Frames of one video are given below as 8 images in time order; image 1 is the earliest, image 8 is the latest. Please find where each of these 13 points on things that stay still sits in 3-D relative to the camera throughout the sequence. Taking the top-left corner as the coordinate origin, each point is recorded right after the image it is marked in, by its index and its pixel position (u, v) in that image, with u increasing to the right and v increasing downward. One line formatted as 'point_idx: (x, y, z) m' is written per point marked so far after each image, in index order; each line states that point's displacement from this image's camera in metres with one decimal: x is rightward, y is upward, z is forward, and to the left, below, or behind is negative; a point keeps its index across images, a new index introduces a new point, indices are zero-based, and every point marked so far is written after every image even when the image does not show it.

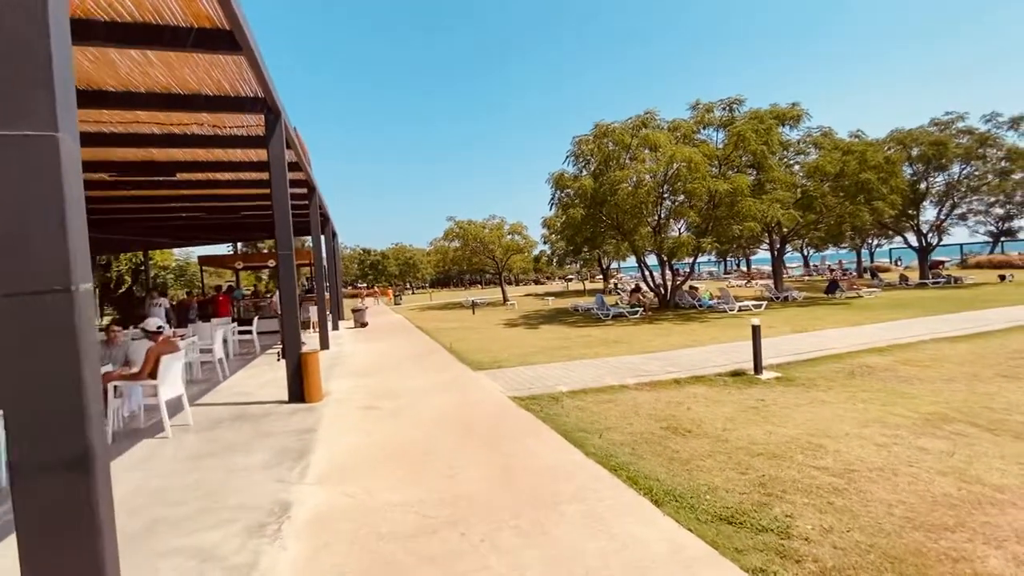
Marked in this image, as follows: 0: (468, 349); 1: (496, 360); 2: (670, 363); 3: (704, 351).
0: (-1.2, -1.7, +13.2) m
1: (-0.4, -1.7, +10.9) m
2: (+3.1, -1.5, +9.4) m
3: (+4.3, -1.4, +10.7) m
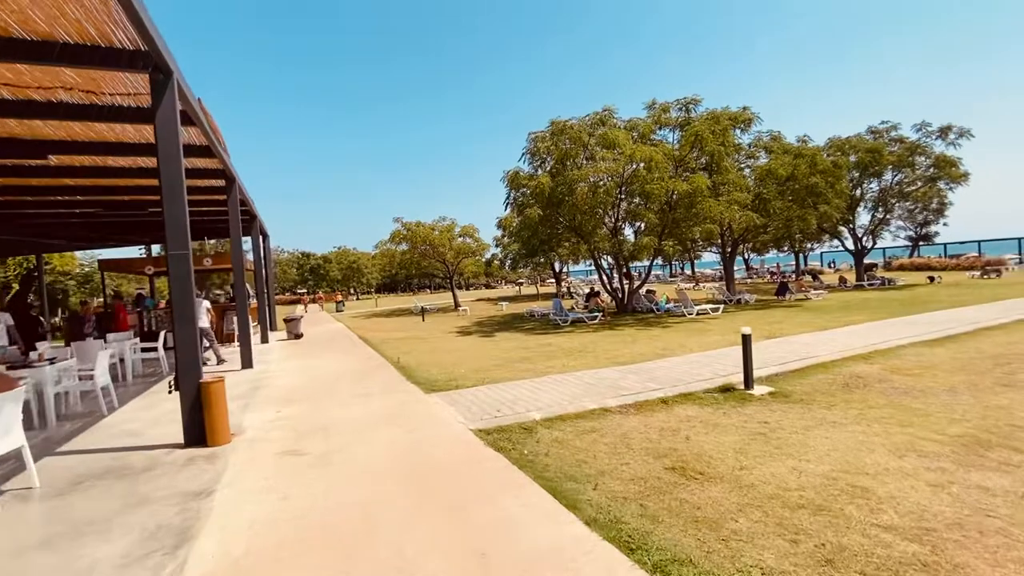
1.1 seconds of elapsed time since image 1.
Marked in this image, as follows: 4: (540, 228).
0: (-2.3, -1.9, +11.6) m
1: (-1.2, -1.8, +9.5) m
2: (+2.4, -1.6, +8.4) m
3: (+3.5, -1.5, +9.8) m
4: (+1.2, +2.4, +19.6) m
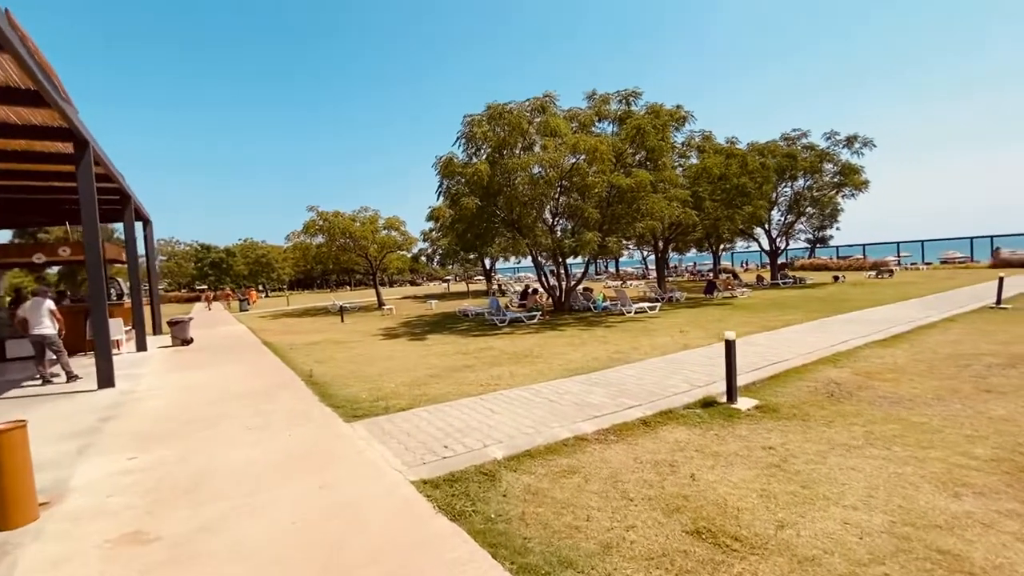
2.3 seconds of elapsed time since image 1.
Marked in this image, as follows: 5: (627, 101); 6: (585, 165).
0: (-3.6, -1.8, +9.7) m
1: (-2.1, -1.8, +7.7) m
2: (+1.6, -1.5, +7.2) m
3: (+2.4, -1.4, +8.8) m
4: (-1.4, +2.5, +18.1) m
5: (+4.7, +7.6, +19.4) m
6: (+2.7, +4.5, +17.5) m
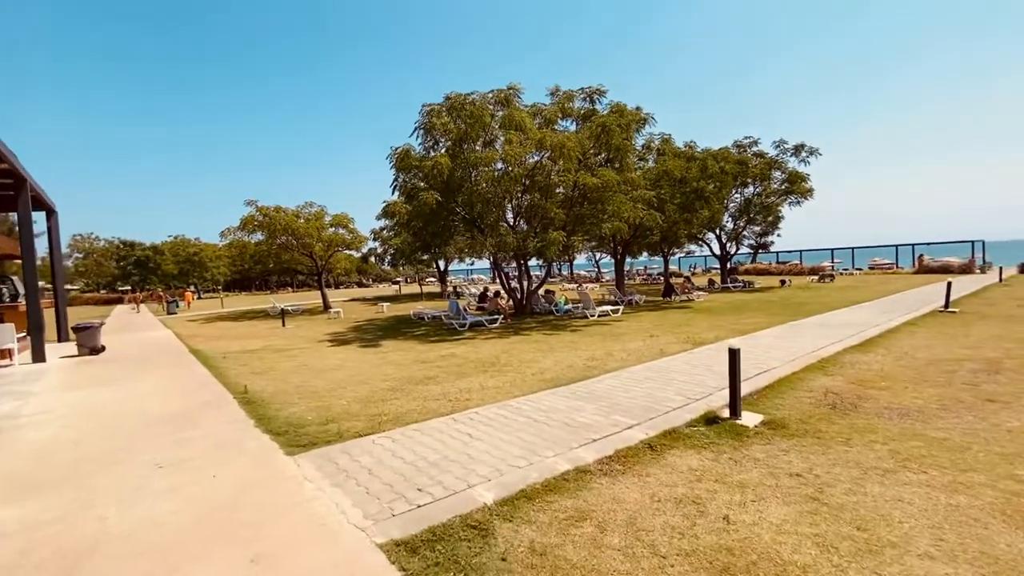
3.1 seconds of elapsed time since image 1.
0: (-4.1, -1.9, +8.3) m
1: (-2.5, -1.8, +6.5) m
2: (+1.3, -1.6, +6.4) m
3: (+1.9, -1.5, +8.1) m
4: (-2.8, +2.5, +16.9) m
5: (+3.2, +7.5, +18.9) m
6: (+1.3, +4.4, +16.8) m
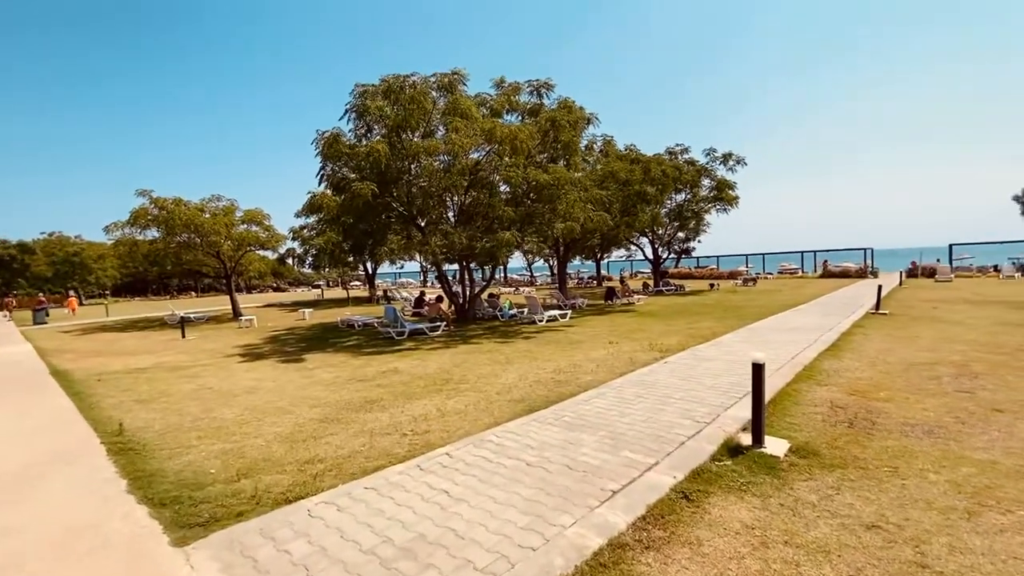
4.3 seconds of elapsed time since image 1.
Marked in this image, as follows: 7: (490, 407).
0: (-4.6, -1.9, +6.3) m
1: (-2.7, -1.8, +4.8) m
2: (+1.1, -1.6, +5.2) m
3: (+1.4, -1.5, +7.0) m
4: (-4.6, +2.3, +15.1) m
5: (+1.0, +7.3, +17.9) m
6: (-0.5, +4.3, +15.6) m
7: (-0.3, -1.7, +6.9) m
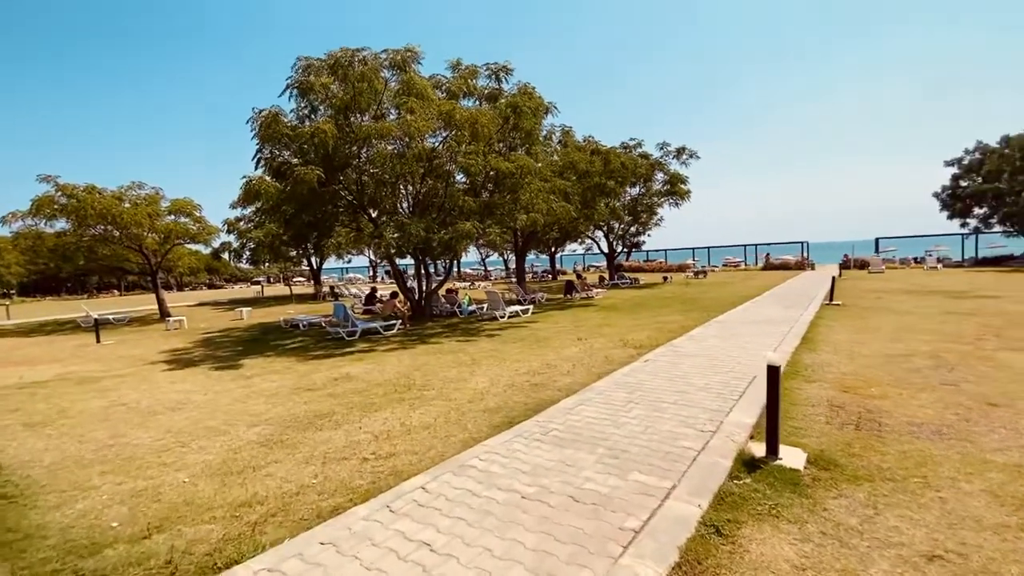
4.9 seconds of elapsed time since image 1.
0: (-4.8, -1.9, +5.0) m
1: (-2.8, -1.8, +3.7) m
2: (+0.9, -1.6, +4.6) m
3: (+1.1, -1.5, +6.3) m
4: (-5.7, +2.4, +13.7) m
5: (-0.5, +7.5, +17.1) m
6: (-1.7, +4.5, +14.6) m
7: (-0.6, -1.7, +6.0) m
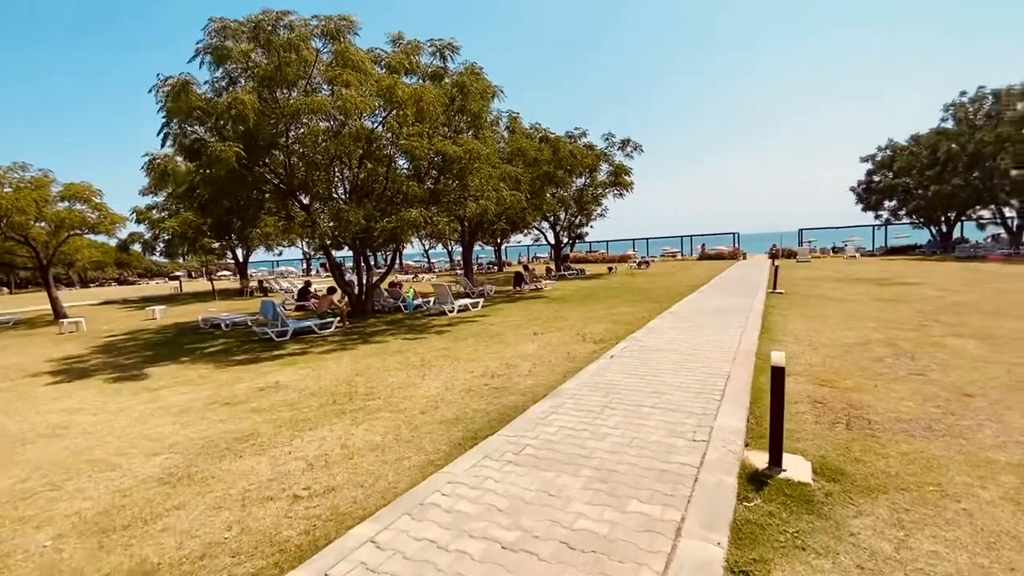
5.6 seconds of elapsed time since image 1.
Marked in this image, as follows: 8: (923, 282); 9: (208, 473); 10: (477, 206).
0: (-5.1, -1.9, +3.7) m
1: (-2.9, -1.8, +2.6) m
2: (+0.7, -1.5, +3.9) m
3: (+0.6, -1.4, +5.6) m
4: (-7.1, +2.6, +12.1) m
5: (-2.4, +7.8, +16.0) m
6: (-3.2, +4.7, +13.4) m
7: (-1.0, -1.6, +5.2) m
8: (+16.0, +0.2, +18.5) m
9: (-3.0, -1.8, +4.7) m
10: (-1.2, +2.5, +14.8) m
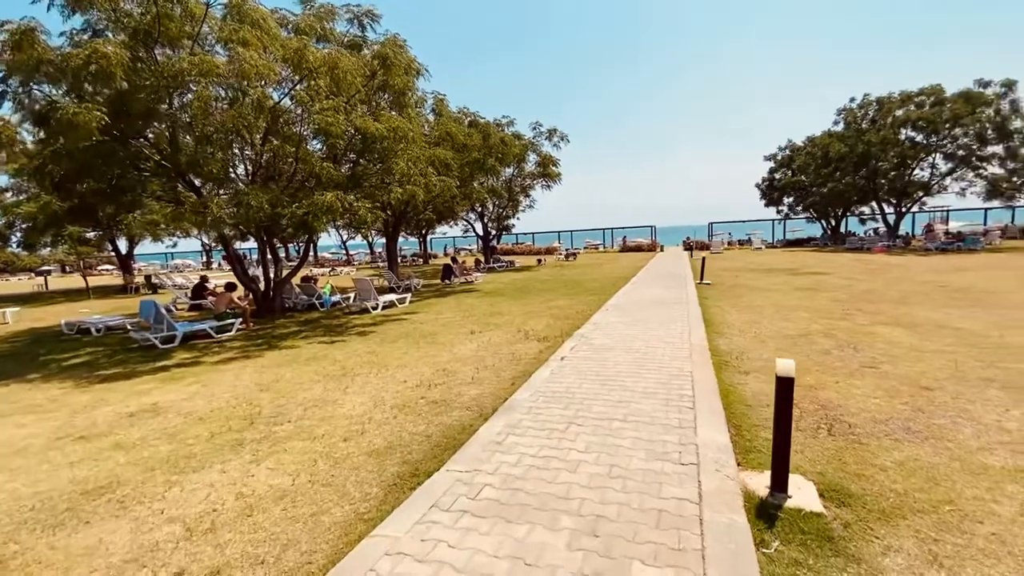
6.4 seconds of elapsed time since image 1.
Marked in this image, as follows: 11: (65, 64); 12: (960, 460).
0: (-5.2, -2.0, +1.9) m
1: (-2.9, -1.9, +1.2) m
2: (+0.4, -1.5, +3.0) m
3: (+0.1, -1.3, +4.8) m
4: (-8.6, +2.6, +9.9) m
5: (-4.6, +7.9, +14.3) m
6: (-5.0, +4.8, +11.7) m
7: (-1.5, -1.6, +4.1) m
8: (+13.2, +0.7, +19.9) m
9: (-3.3, -1.8, +3.3) m
10: (-3.2, +2.7, +13.5) m
11: (-8.9, +4.4, +9.4) m
12: (+3.7, -1.4, +4.0) m
